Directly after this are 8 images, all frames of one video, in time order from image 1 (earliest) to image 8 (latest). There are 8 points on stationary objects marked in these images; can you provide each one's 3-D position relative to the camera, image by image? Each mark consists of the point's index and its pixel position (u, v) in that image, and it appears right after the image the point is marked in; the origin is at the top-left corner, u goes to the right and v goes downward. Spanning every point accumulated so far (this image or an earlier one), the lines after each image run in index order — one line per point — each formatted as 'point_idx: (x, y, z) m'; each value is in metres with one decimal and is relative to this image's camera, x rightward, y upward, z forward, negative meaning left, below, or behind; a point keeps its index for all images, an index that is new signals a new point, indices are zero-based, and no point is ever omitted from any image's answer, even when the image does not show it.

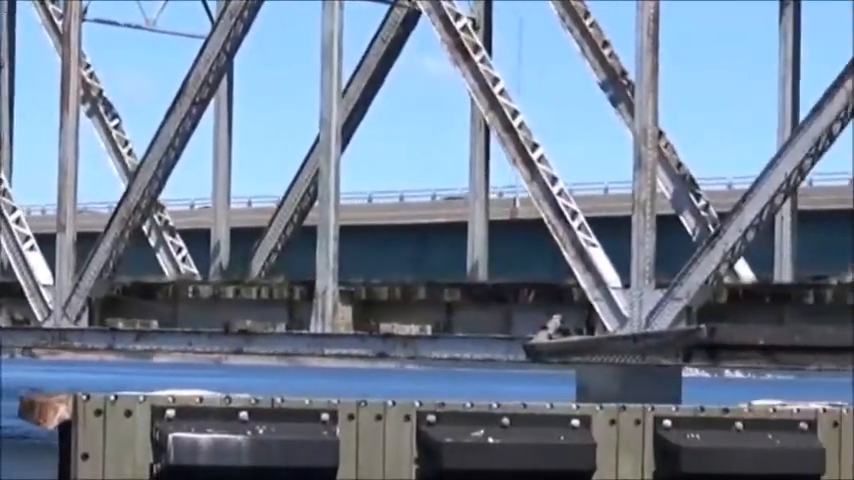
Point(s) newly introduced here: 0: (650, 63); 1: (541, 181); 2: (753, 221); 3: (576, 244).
0: (+3.0, +2.6, +19.6) m
1: (+1.5, +0.8, +19.5) m
2: (+4.4, +0.3, +19.3) m
3: (+2.0, -0.1, +19.4) m
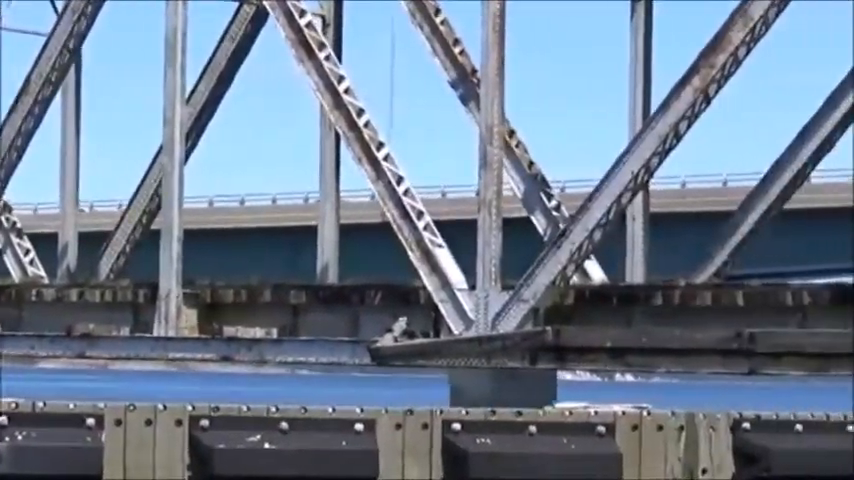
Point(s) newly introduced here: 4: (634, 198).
0: (+0.9, +2.6, +19.3) m
1: (-0.6, +0.8, +19.2) m
2: (+2.3, +0.3, +19.0) m
3: (-0.2, -0.1, +19.1) m
4: (+2.8, +0.6, +18.7) m
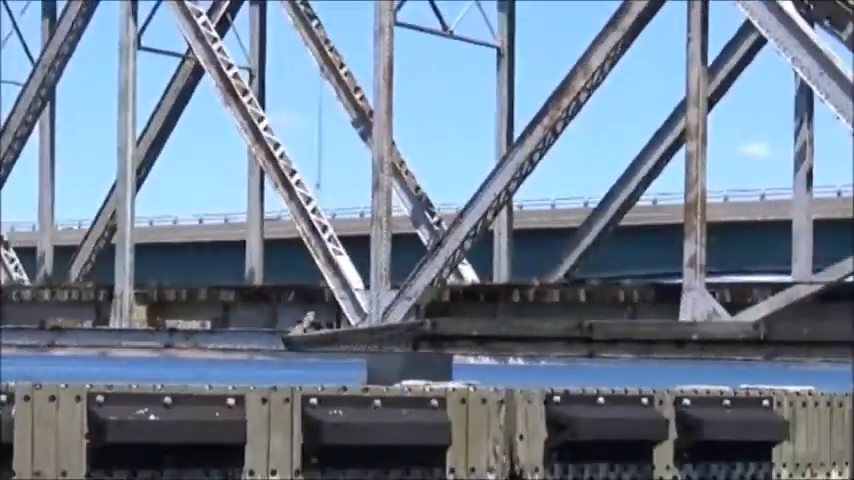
0: (-0.8, +2.4, +23.5) m
1: (-2.3, +0.7, +23.5) m
2: (+0.6, +0.2, +23.2) m
3: (-1.8, -0.2, +23.4) m
4: (+1.2, +0.5, +22.9) m
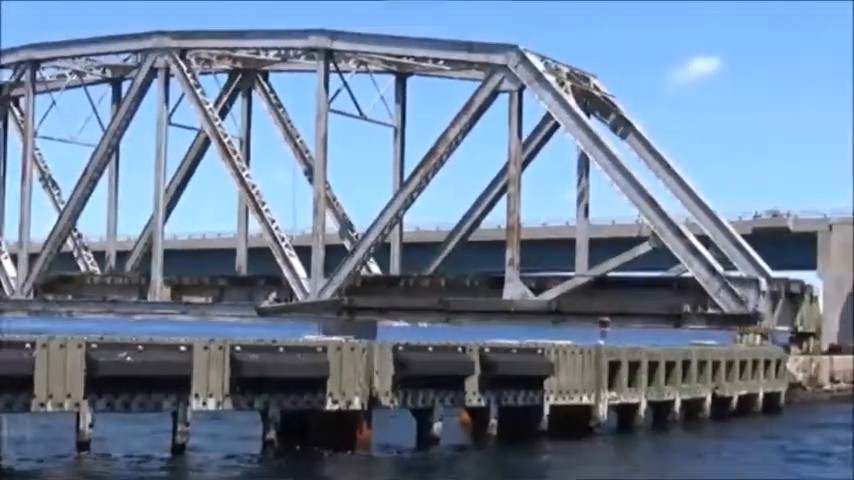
0: (-2.9, +2.2, +36.9) m
1: (-4.4, +0.5, +37.0) m
2: (-1.5, 0.0, +36.6) m
3: (-3.9, -0.4, +36.9) m
4: (-0.9, +0.2, +36.2) m
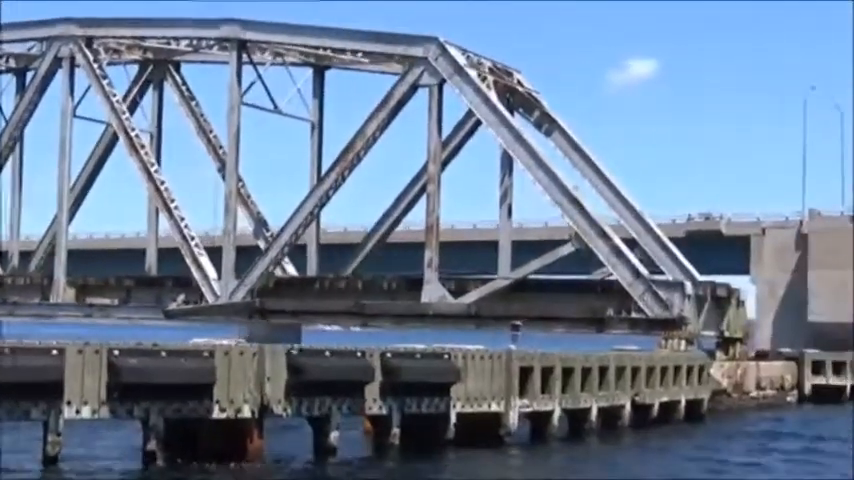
0: (-5.0, +2.3, +35.4) m
1: (-6.5, +0.5, +35.4) m
2: (-3.6, 0.0, +35.1) m
3: (-6.1, -0.4, +35.3) m
4: (-3.1, +0.2, +34.8) m
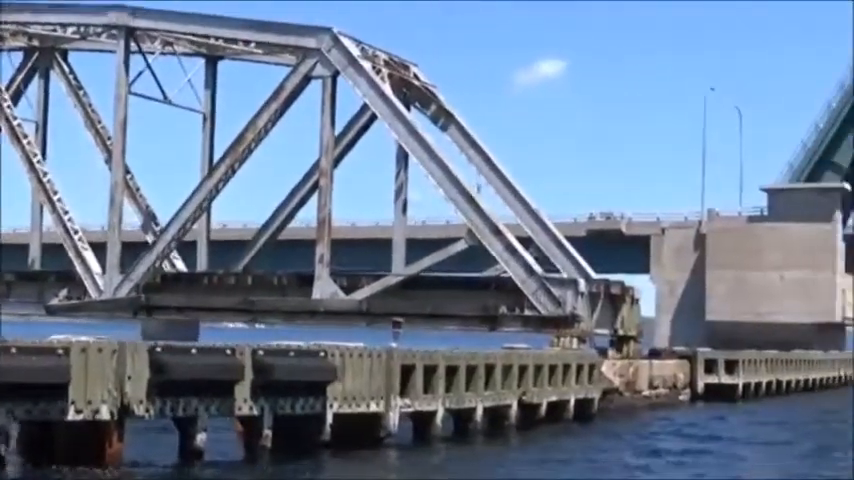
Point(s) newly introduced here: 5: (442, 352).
0: (-7.7, +2.4, +34.2) m
1: (-9.2, +0.7, +34.1) m
2: (-6.3, +0.1, +34.1) m
3: (-8.8, -0.2, +34.1) m
4: (-5.8, +0.4, +33.8) m
5: (+0.2, -1.6, +20.0) m
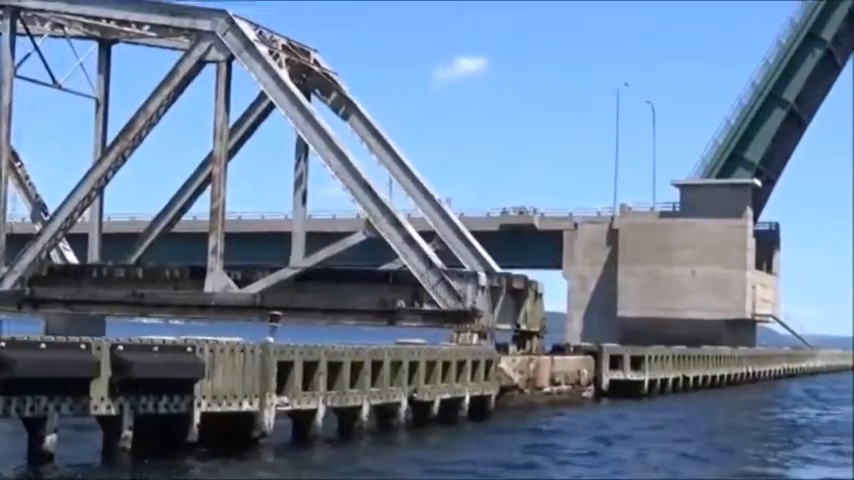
0: (-10.2, +2.7, +32.7) m
1: (-11.7, +0.9, +32.5) m
2: (-8.8, +0.4, +32.6) m
3: (-11.2, 0.0, +32.5) m
4: (-8.2, +0.6, +32.3) m
5: (-1.4, -1.5, +18.9) m
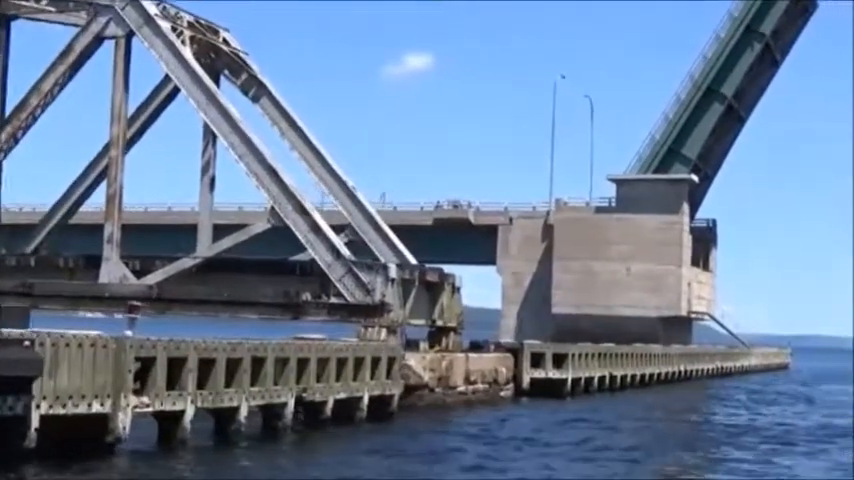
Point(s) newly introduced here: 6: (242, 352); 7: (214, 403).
0: (-12.2, +3.0, +30.4) m
1: (-13.7, +1.3, +30.2) m
2: (-10.8, +0.7, +30.4) m
3: (-13.2, +0.4, +30.2) m
4: (-10.2, +0.9, +30.2) m
5: (-2.9, -1.3, +17.1) m
6: (-2.4, -1.5, +18.2) m
7: (-2.7, -2.1, +17.5) m
